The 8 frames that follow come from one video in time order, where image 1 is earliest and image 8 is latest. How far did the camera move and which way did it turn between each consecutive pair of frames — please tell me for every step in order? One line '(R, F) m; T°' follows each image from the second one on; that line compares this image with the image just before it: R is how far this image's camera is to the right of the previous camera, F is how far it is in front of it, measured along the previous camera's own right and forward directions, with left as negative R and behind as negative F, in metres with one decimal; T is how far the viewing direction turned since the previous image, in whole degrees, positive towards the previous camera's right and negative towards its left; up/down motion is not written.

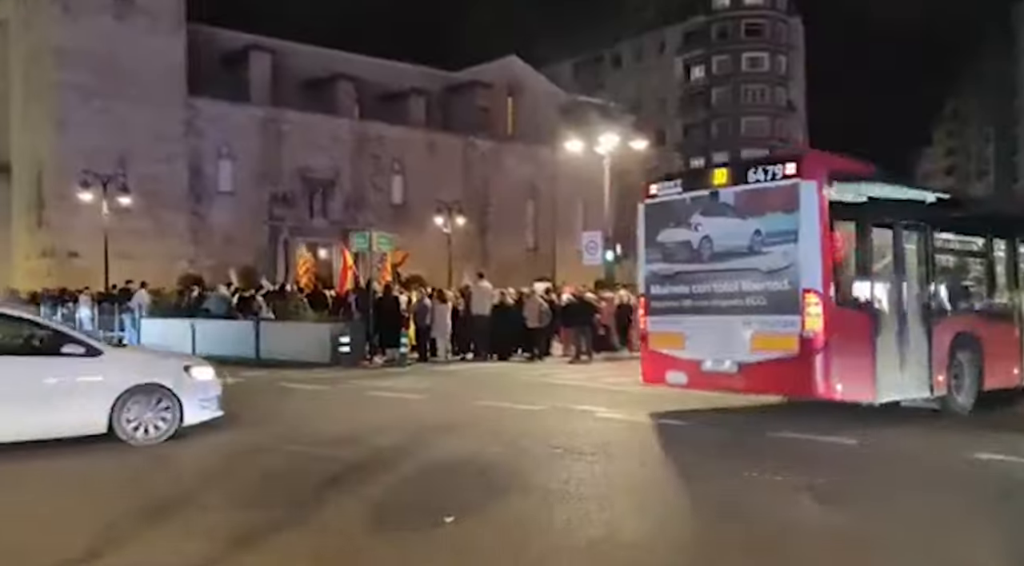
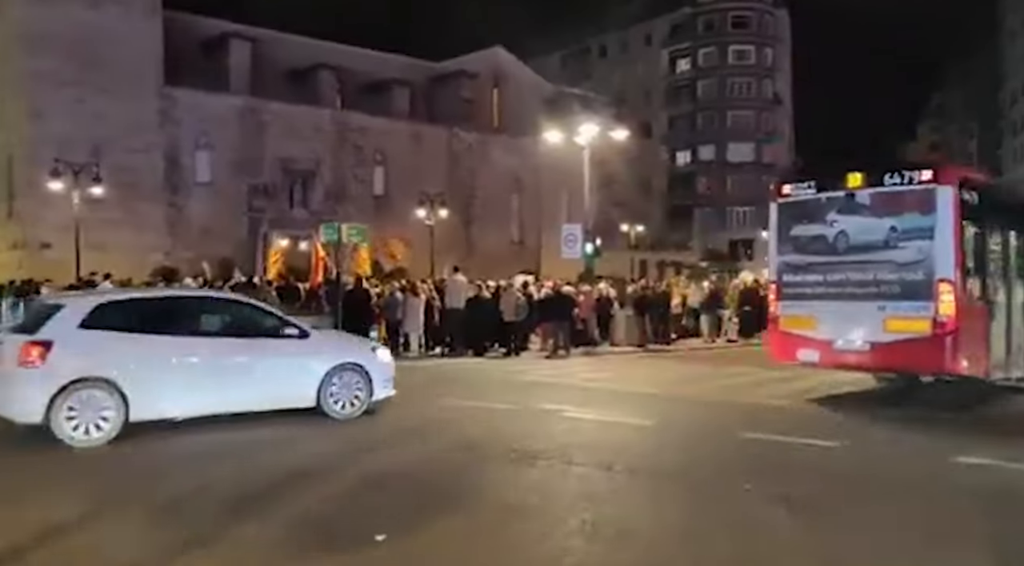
(+0.3, +0.9) m; +1°
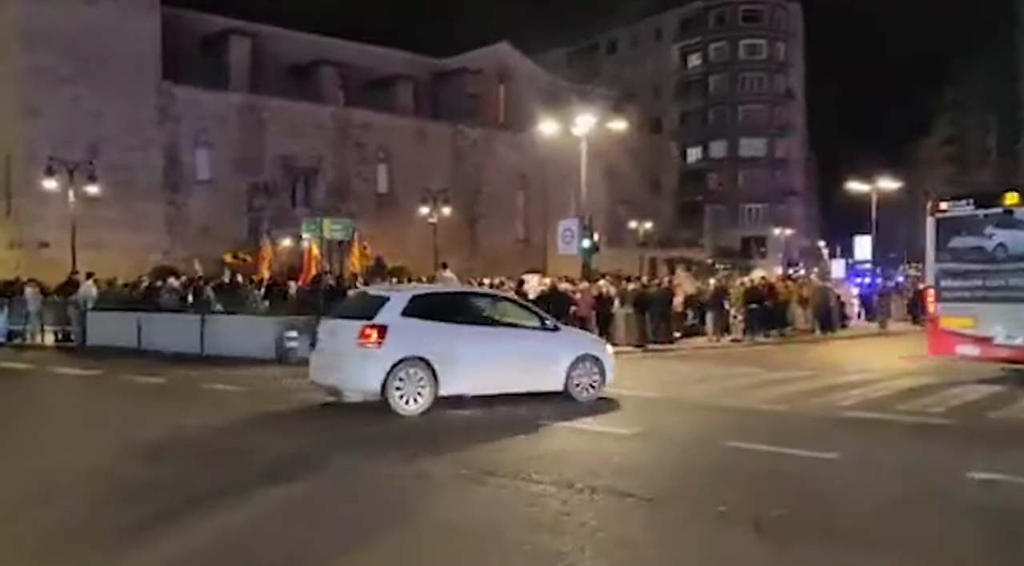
(+0.5, +1.1) m; -1°
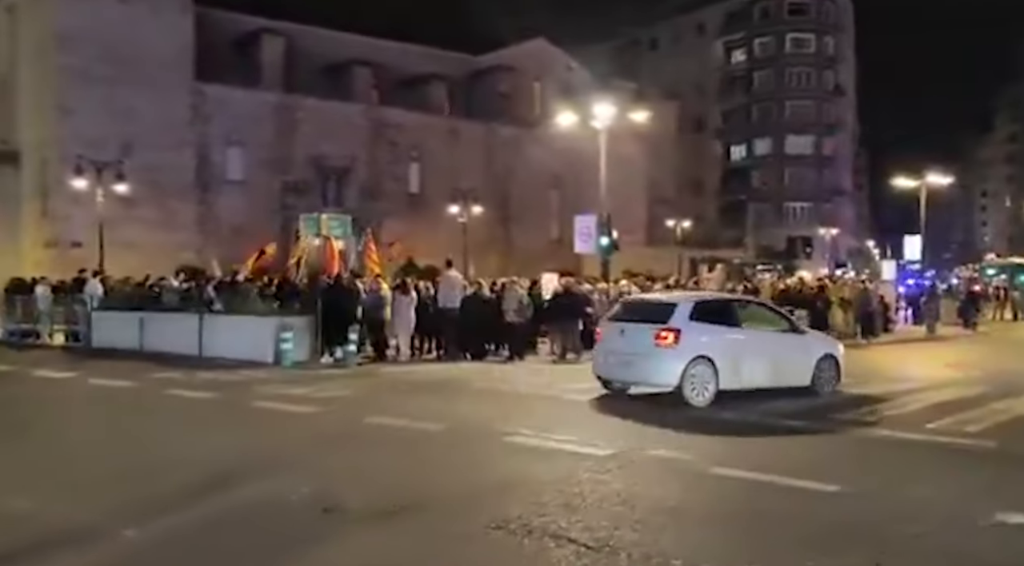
(+0.8, +1.3) m; -3°
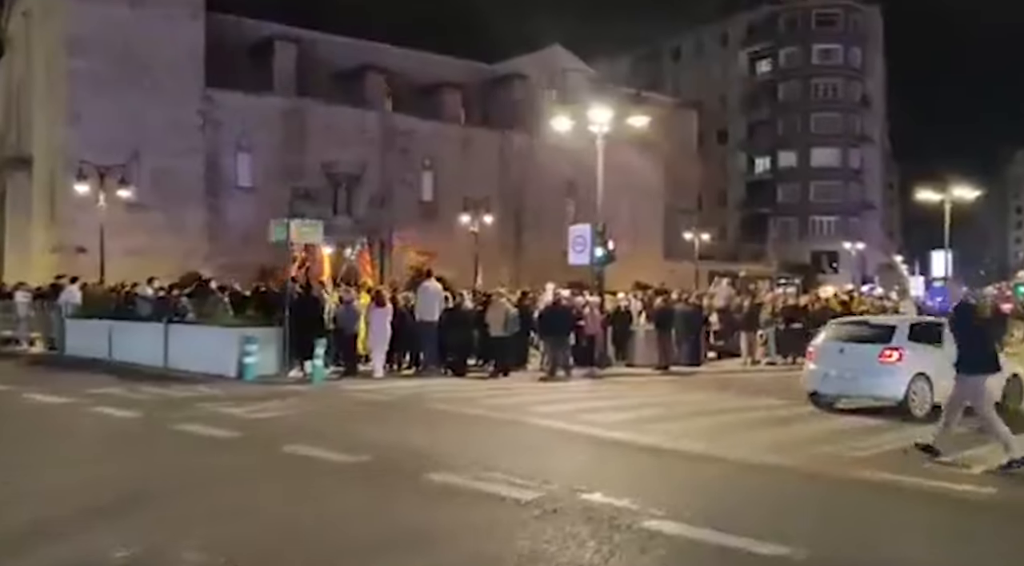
(+0.9, +1.4) m; -2°
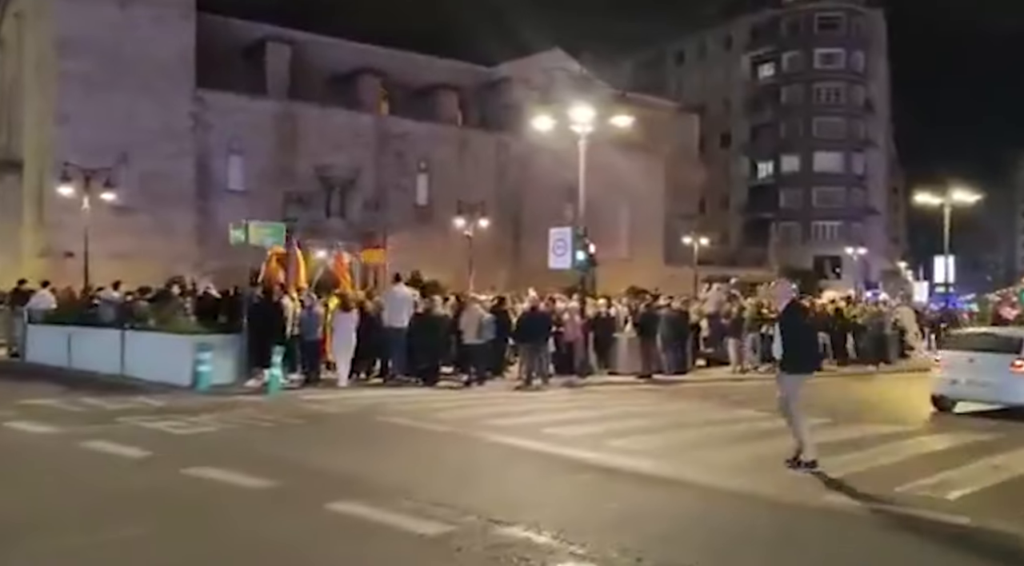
(+0.7, +1.0) m; 0°
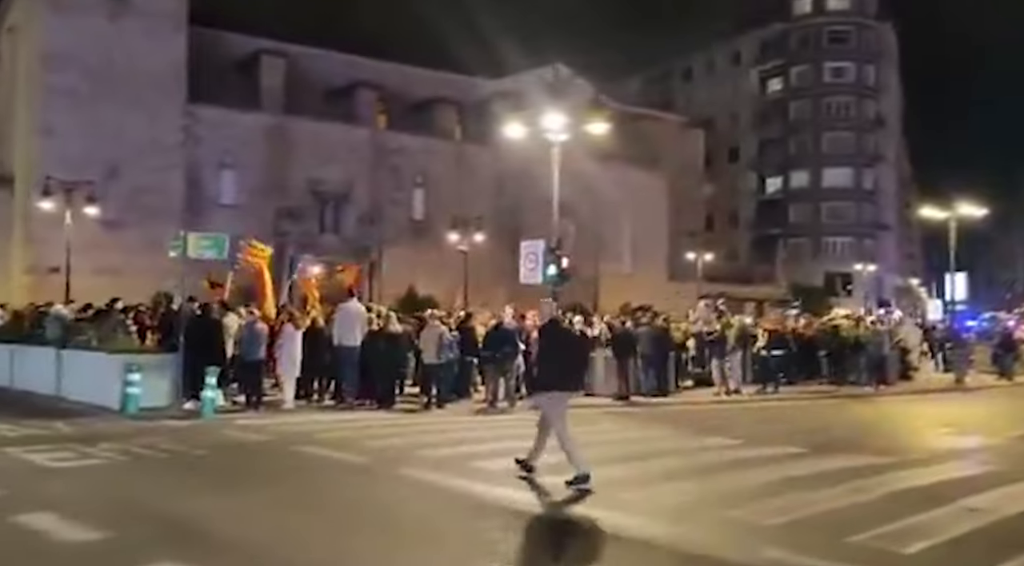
(+1.0, +1.4) m; -1°
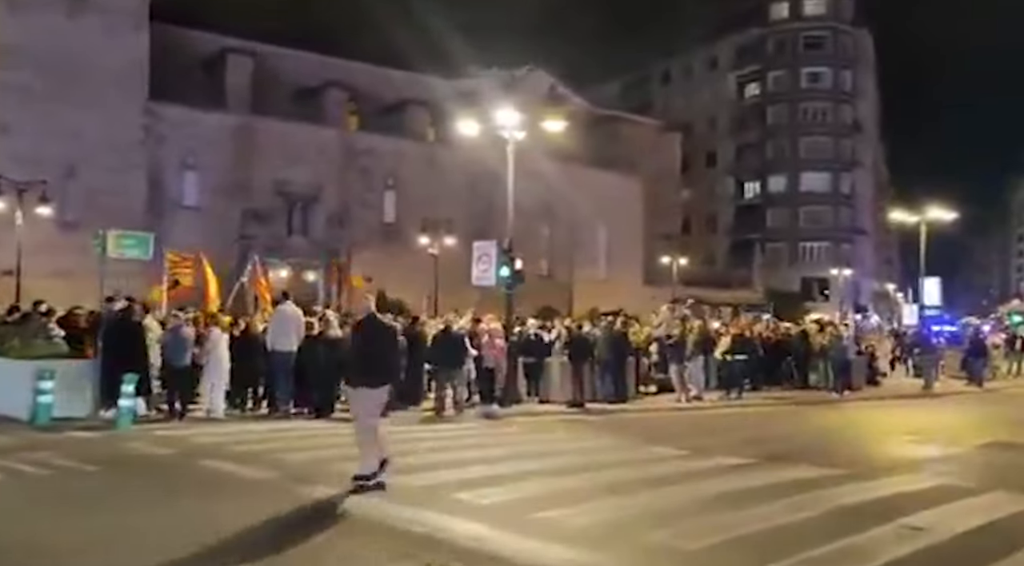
(+0.7, +1.0) m; +1°
